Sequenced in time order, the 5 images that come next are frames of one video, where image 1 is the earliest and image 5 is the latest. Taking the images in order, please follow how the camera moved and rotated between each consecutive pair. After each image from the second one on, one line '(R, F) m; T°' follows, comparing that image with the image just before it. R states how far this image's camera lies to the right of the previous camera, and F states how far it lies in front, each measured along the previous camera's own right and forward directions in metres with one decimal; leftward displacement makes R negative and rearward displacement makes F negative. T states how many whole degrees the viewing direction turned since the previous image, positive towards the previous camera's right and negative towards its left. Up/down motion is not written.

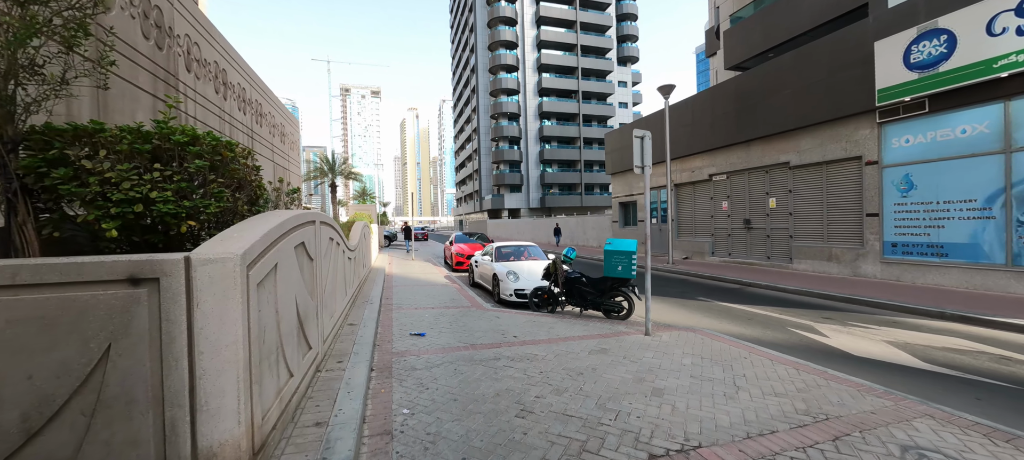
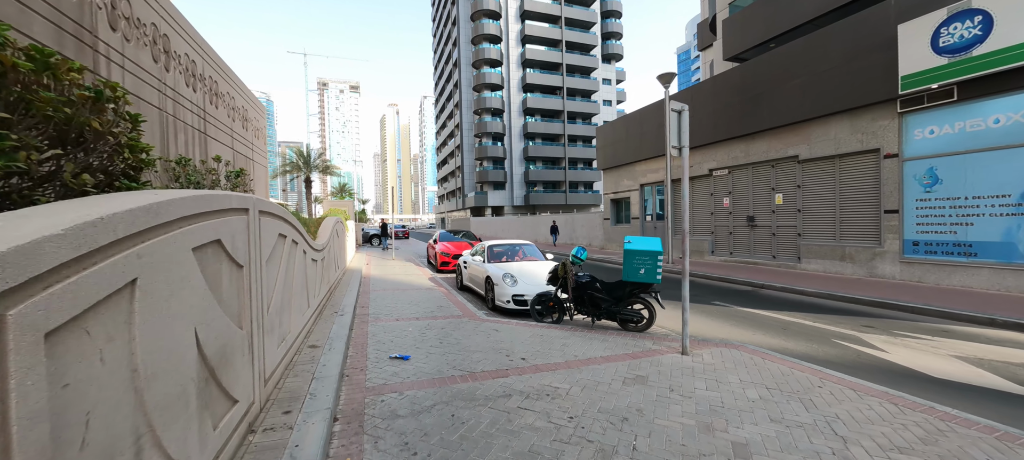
(-0.3, +1.1) m; +3°
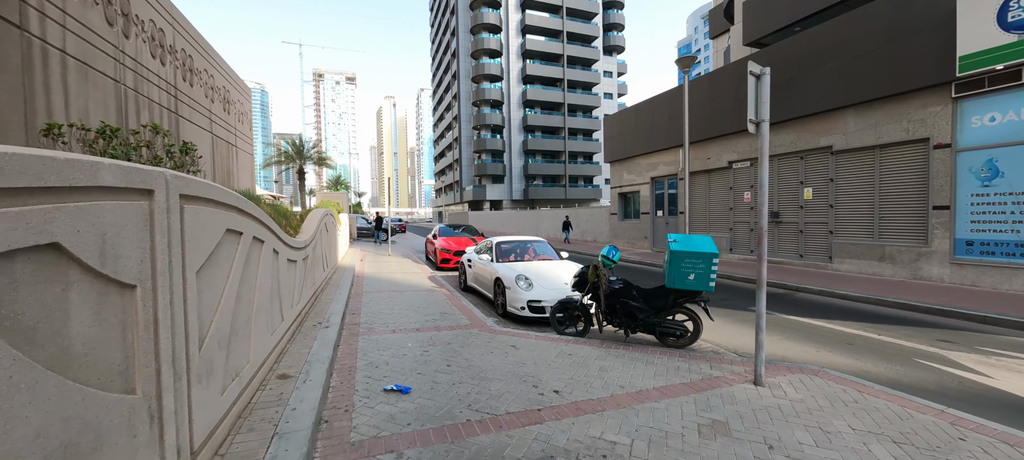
(-0.3, +1.0) m; 0°
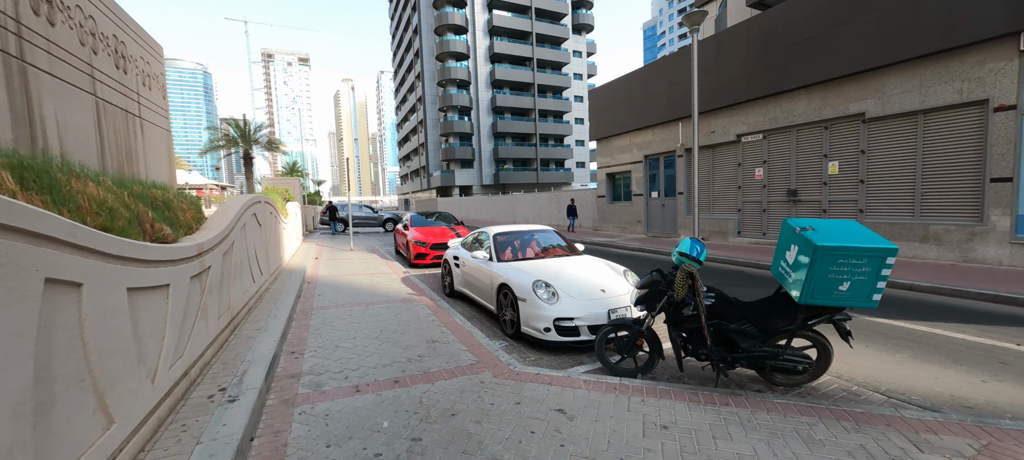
(-0.5, +2.0) m; +5°
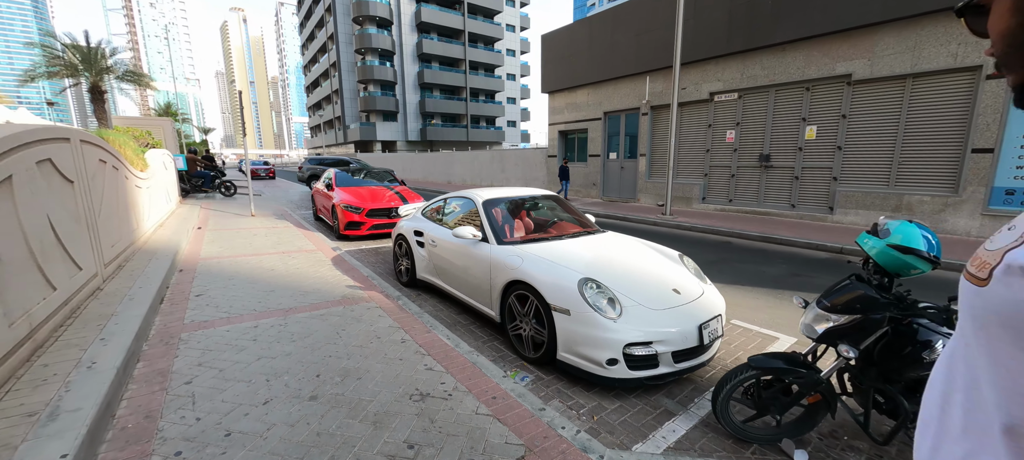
(-0.8, +1.9) m; +11°
